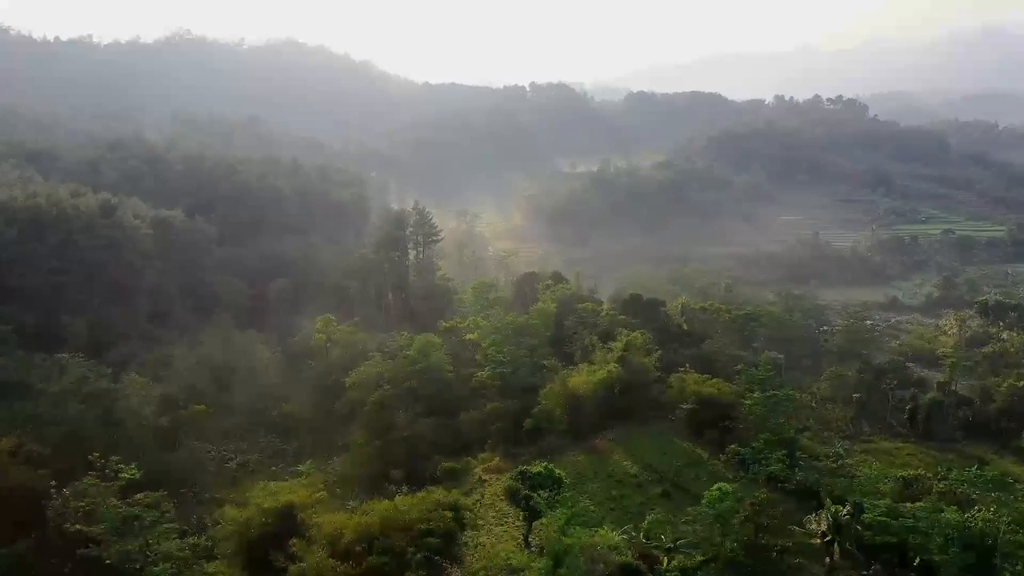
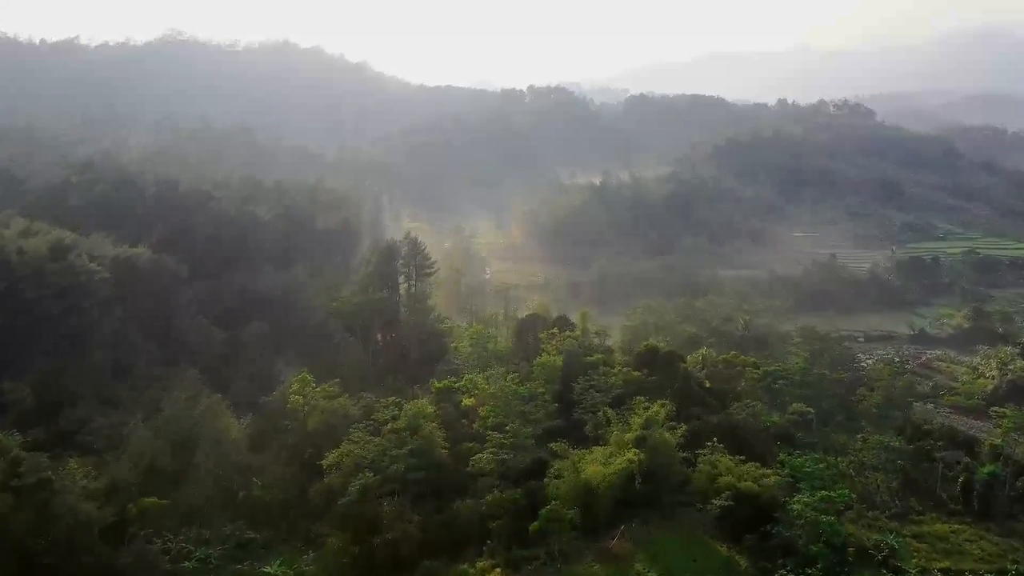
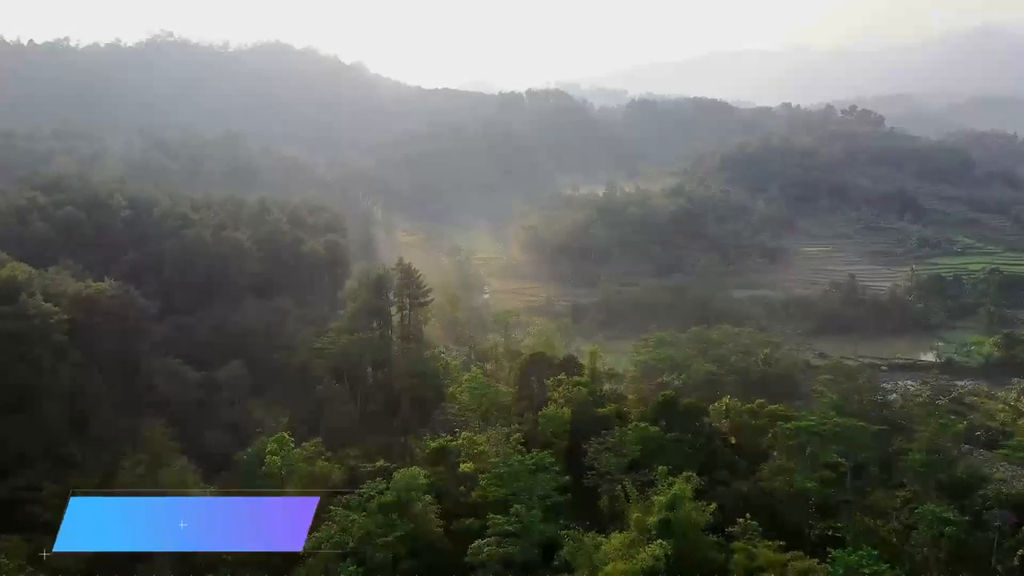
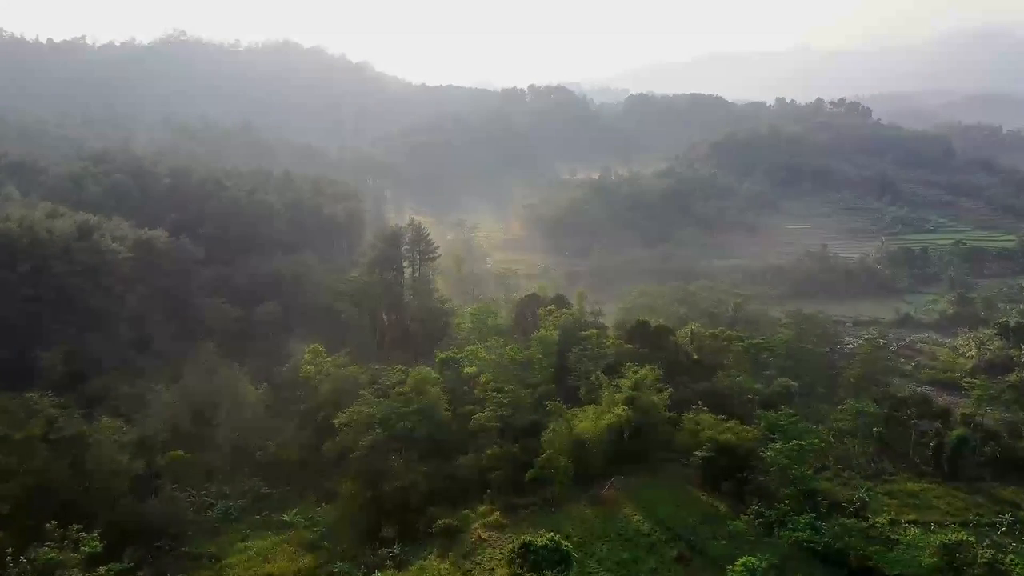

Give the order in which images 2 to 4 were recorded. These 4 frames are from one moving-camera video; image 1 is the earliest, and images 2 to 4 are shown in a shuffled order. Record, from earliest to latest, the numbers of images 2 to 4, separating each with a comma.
4, 2, 3
